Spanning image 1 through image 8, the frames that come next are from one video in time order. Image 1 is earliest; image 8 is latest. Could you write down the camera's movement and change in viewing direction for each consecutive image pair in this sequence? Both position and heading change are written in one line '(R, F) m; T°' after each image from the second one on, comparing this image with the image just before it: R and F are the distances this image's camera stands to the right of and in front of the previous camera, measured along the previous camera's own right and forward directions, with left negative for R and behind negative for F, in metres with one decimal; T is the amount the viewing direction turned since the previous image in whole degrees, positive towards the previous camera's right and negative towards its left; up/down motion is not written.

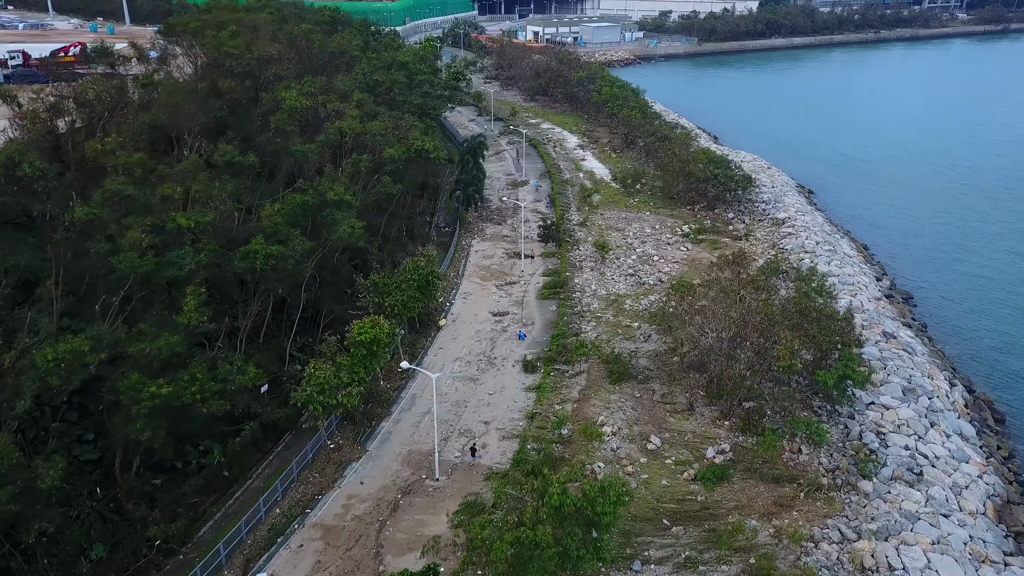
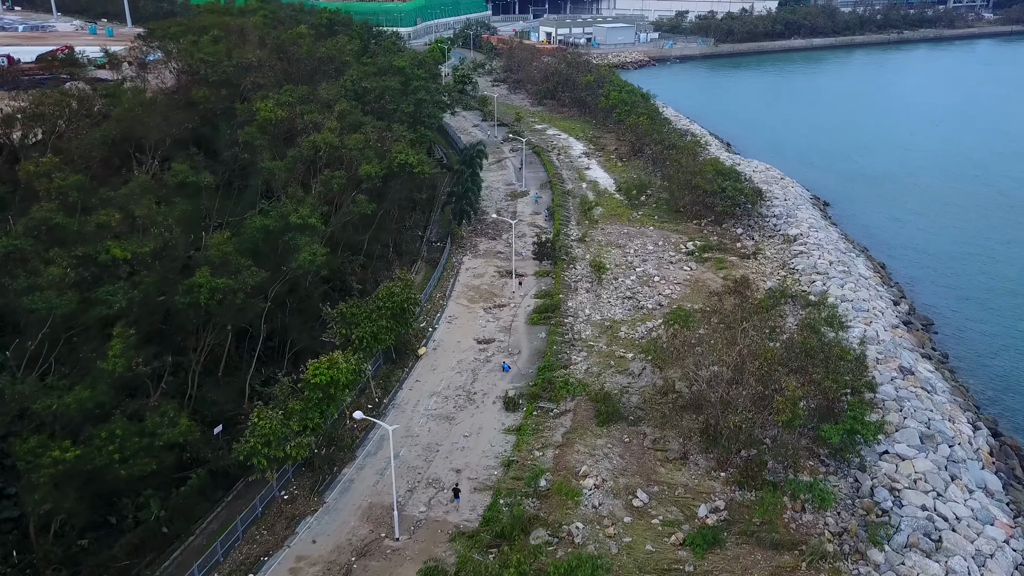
(+1.2, +2.3) m; -1°
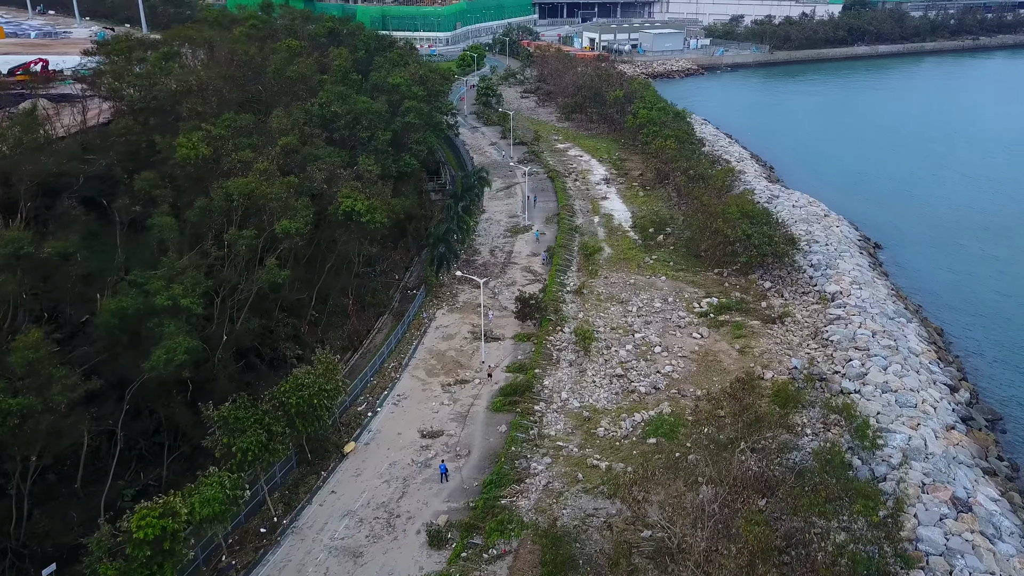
(+3.2, +6.0) m; -4°
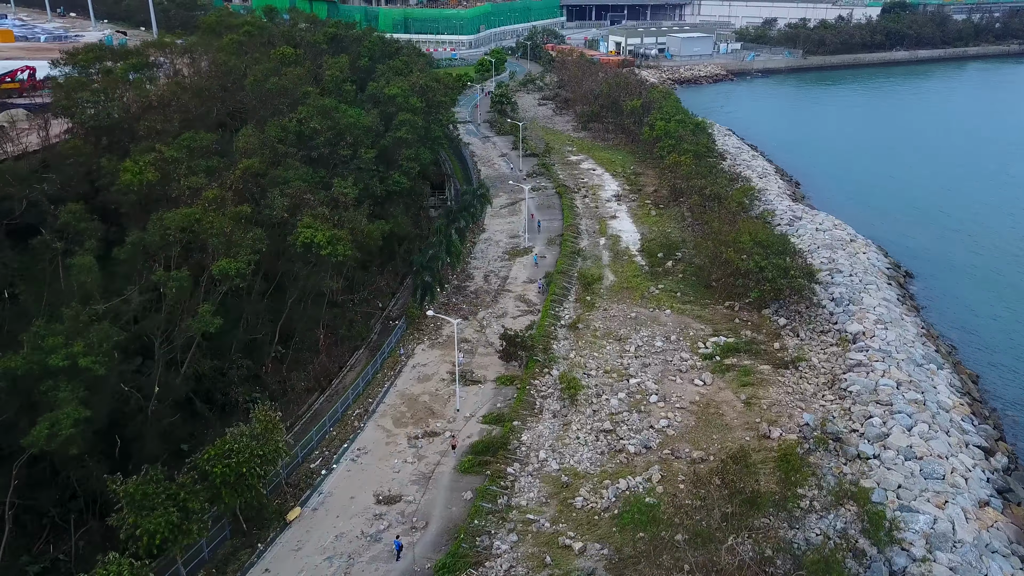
(+1.8, +3.0) m; -2°
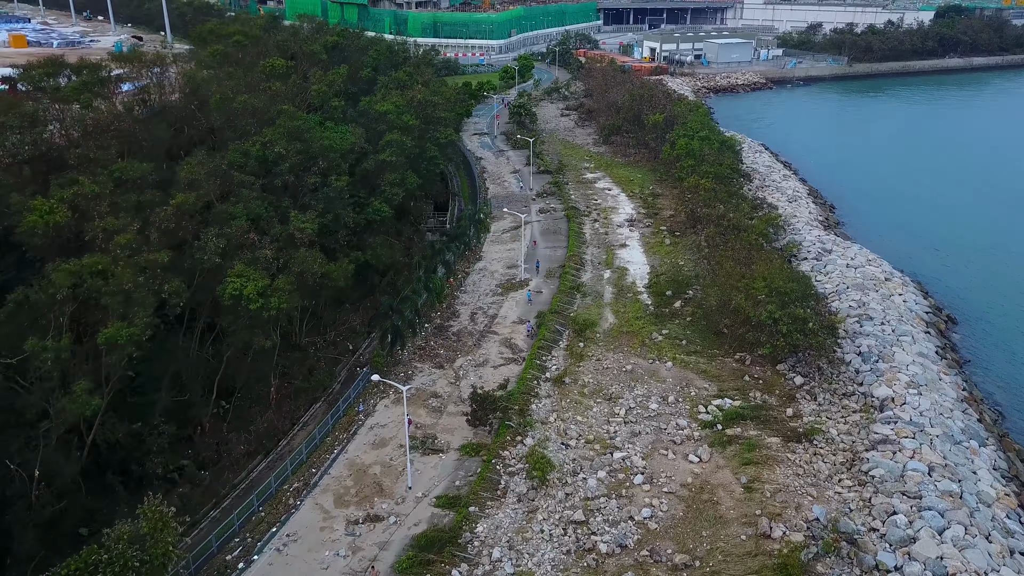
(+2.3, +3.8) m; -3°
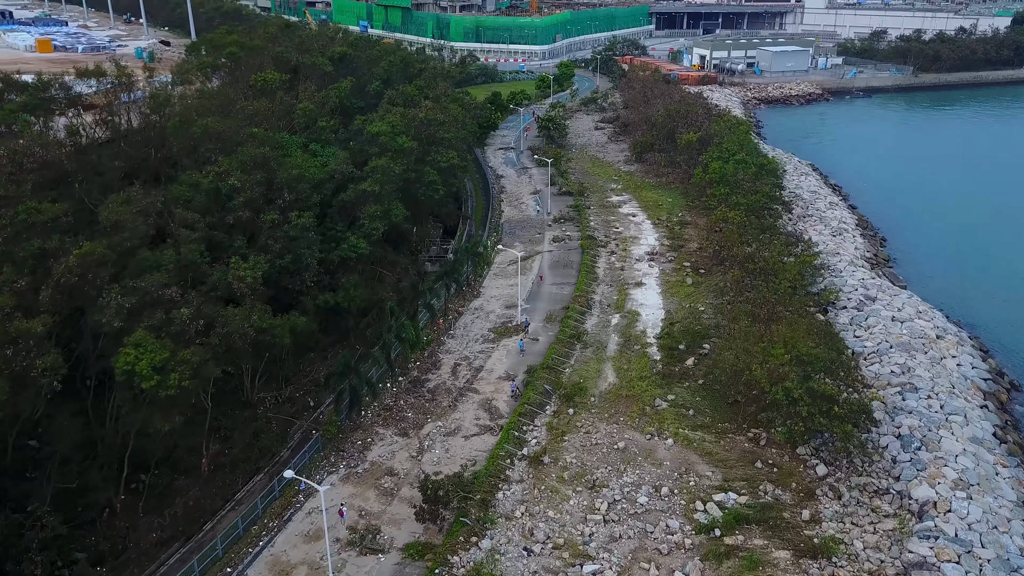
(+2.5, +4.2) m; -4°
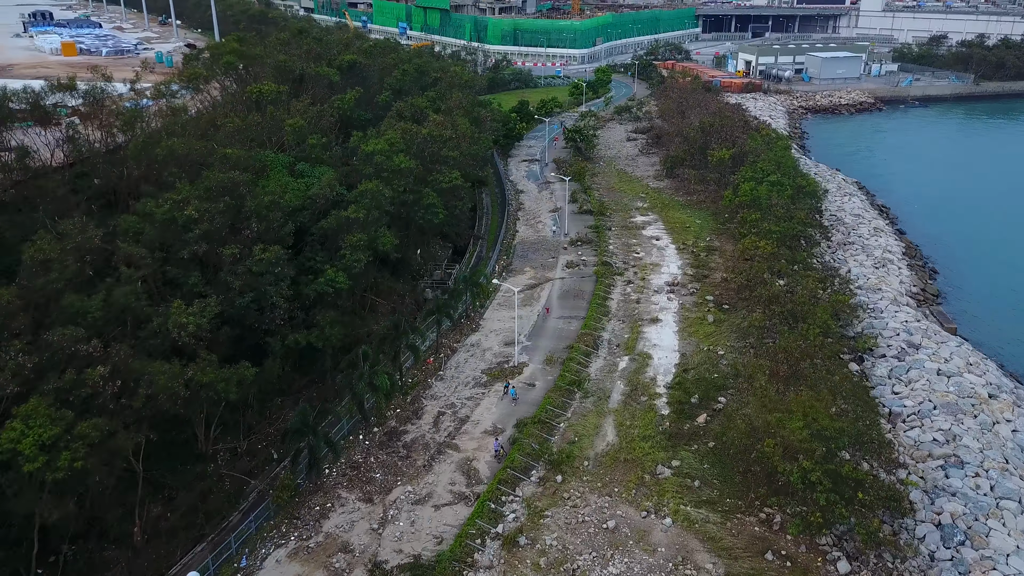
(+1.9, +3.3) m; -3°
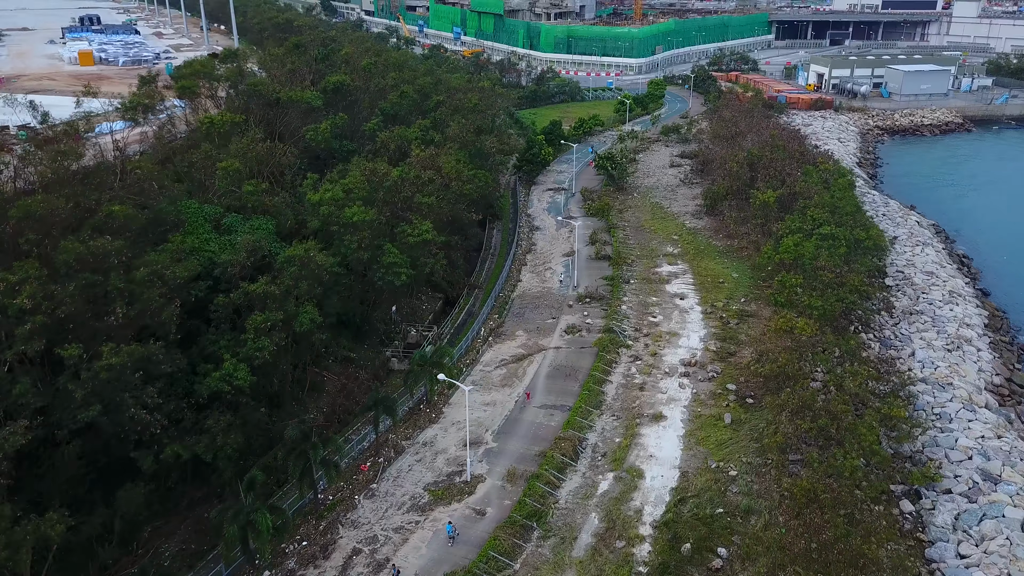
(+3.6, +6.7) m; -5°
